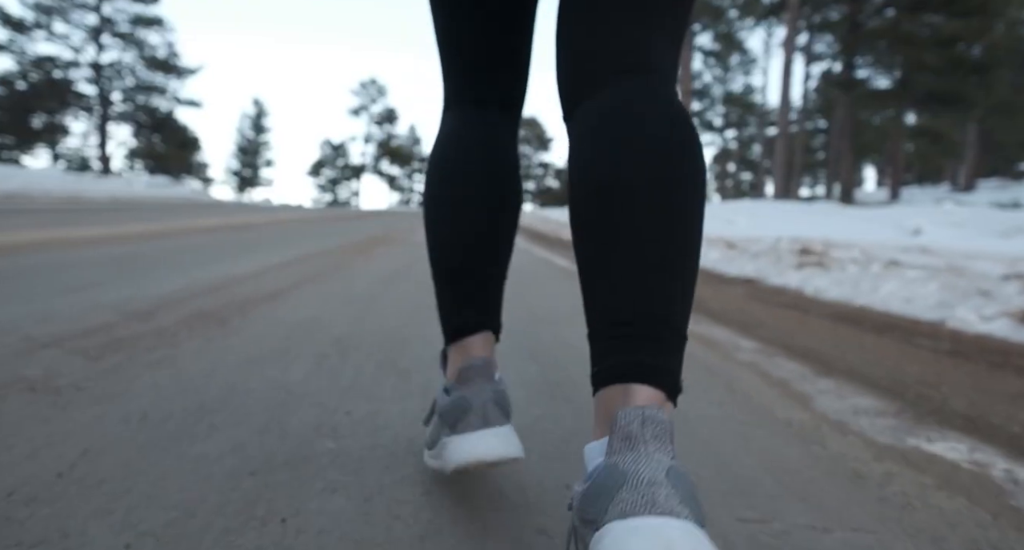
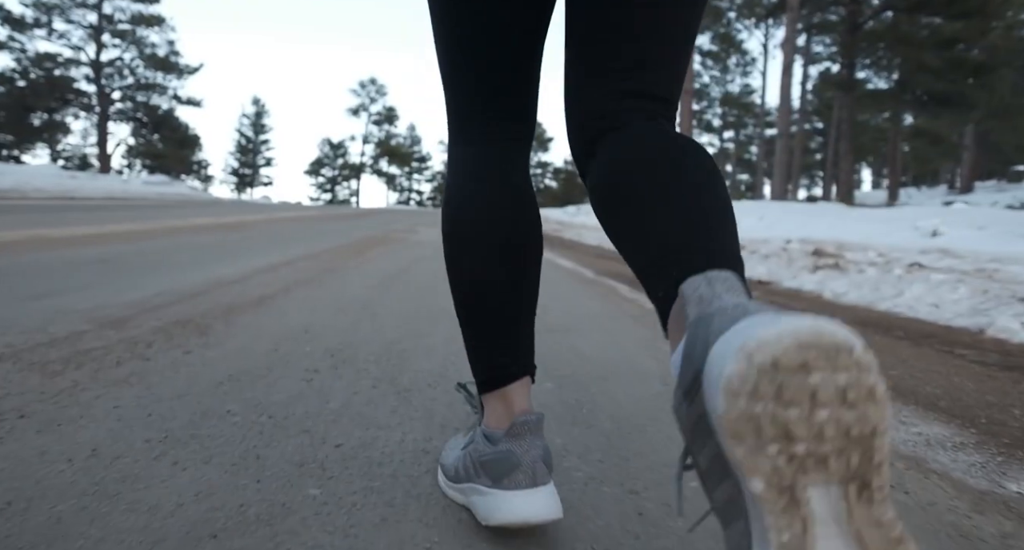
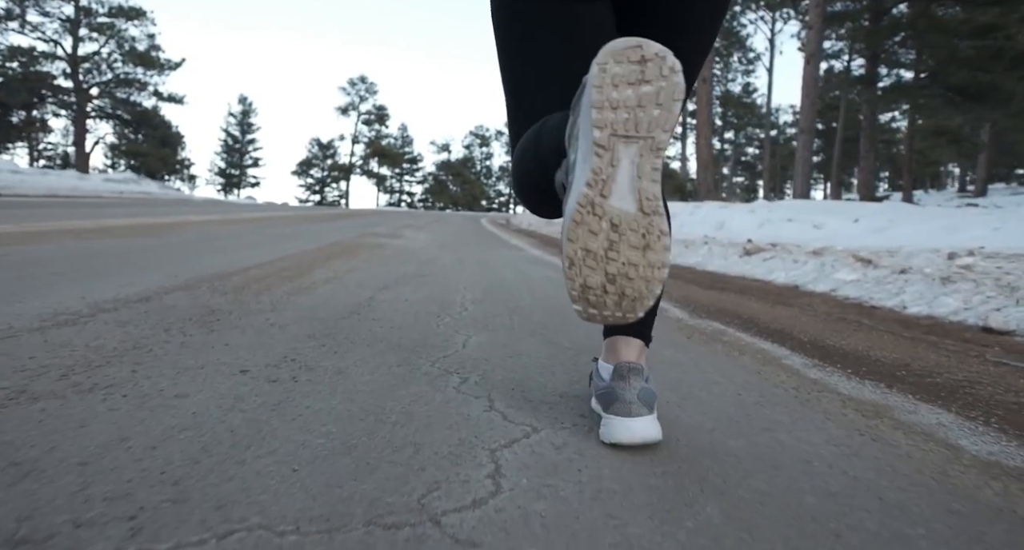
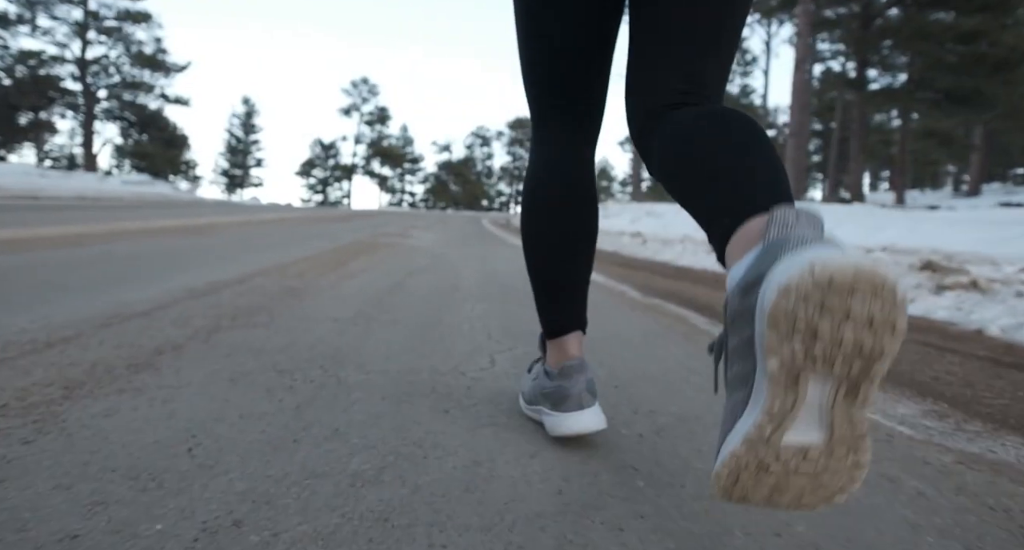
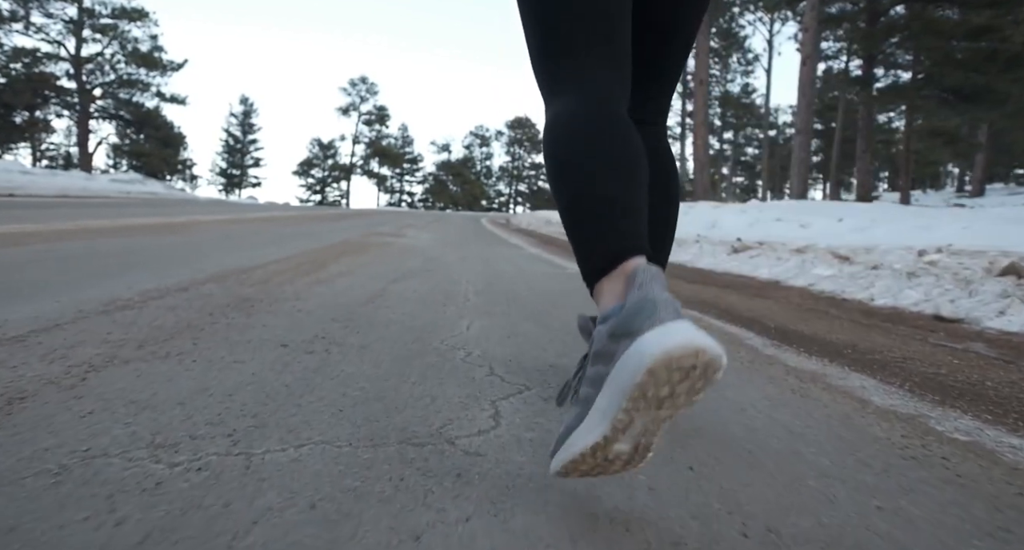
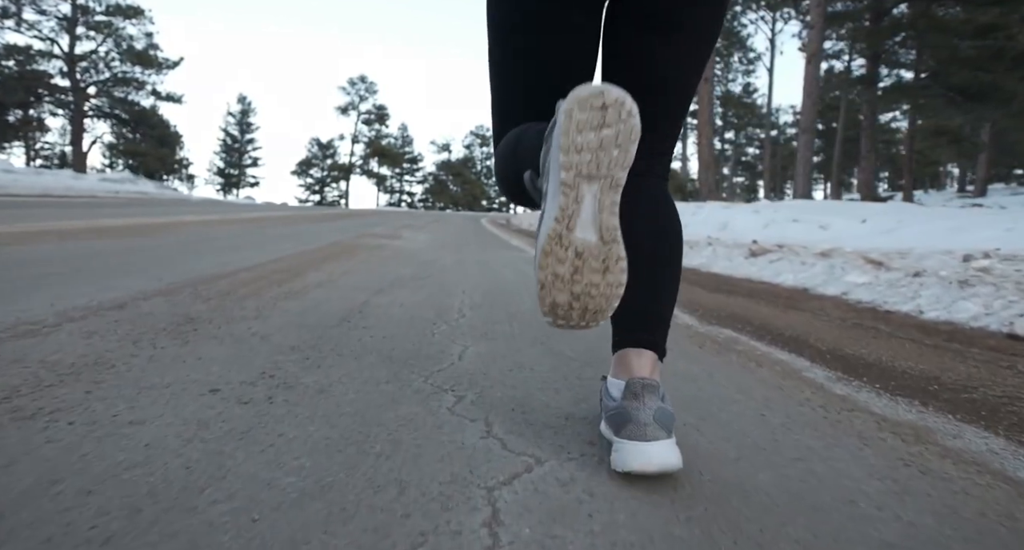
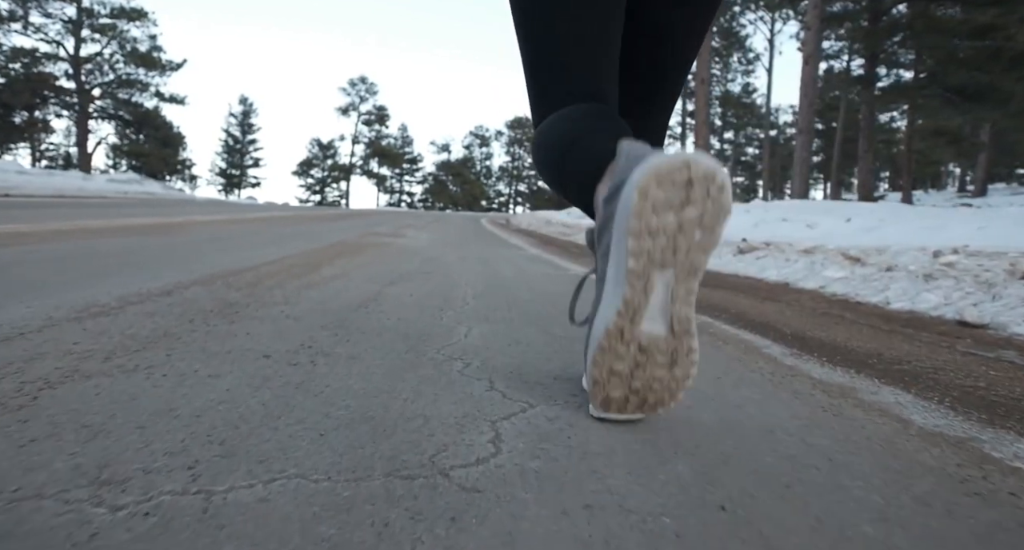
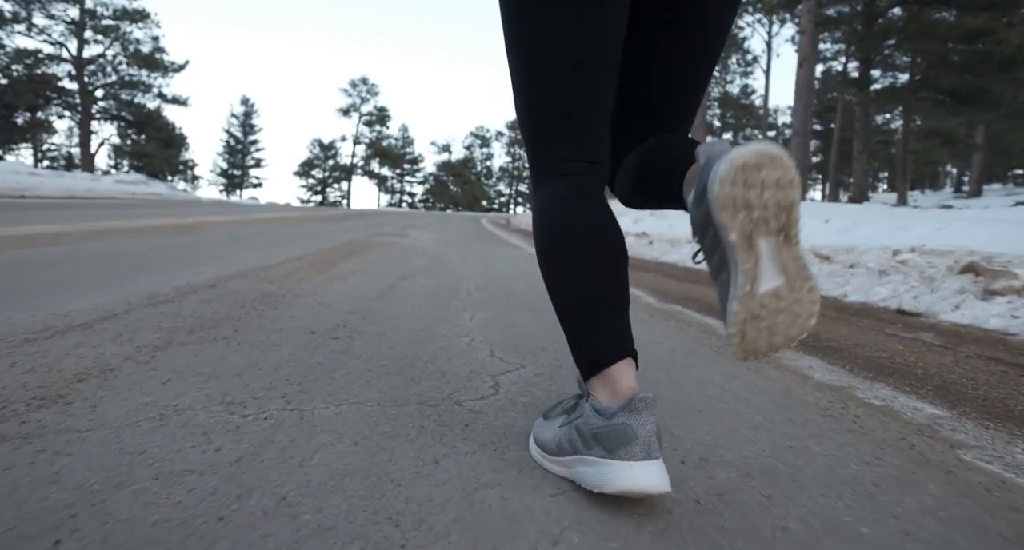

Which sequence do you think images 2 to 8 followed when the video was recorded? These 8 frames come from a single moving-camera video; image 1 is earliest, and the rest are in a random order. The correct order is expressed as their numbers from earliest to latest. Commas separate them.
2, 4, 8, 5, 7, 3, 6
